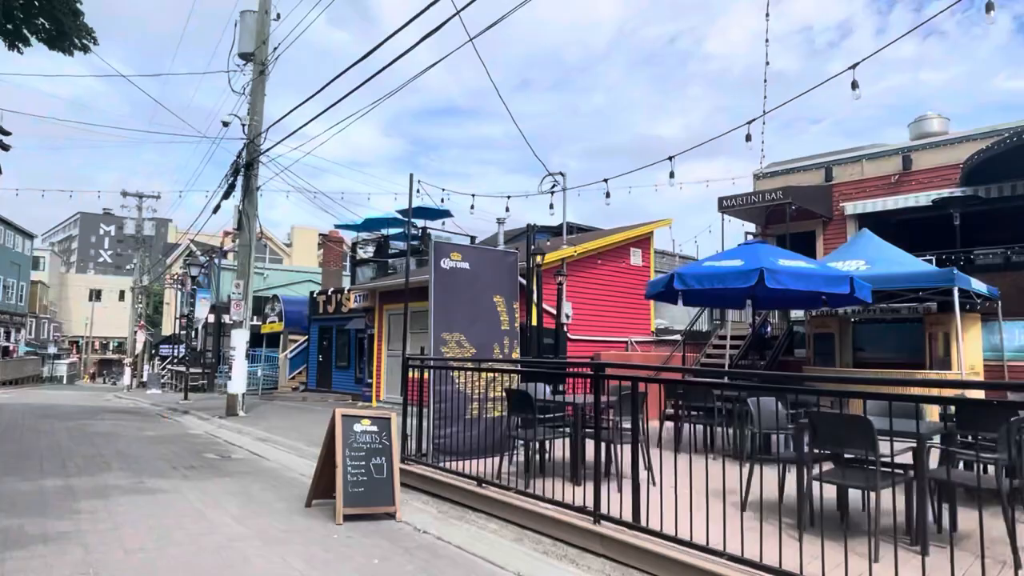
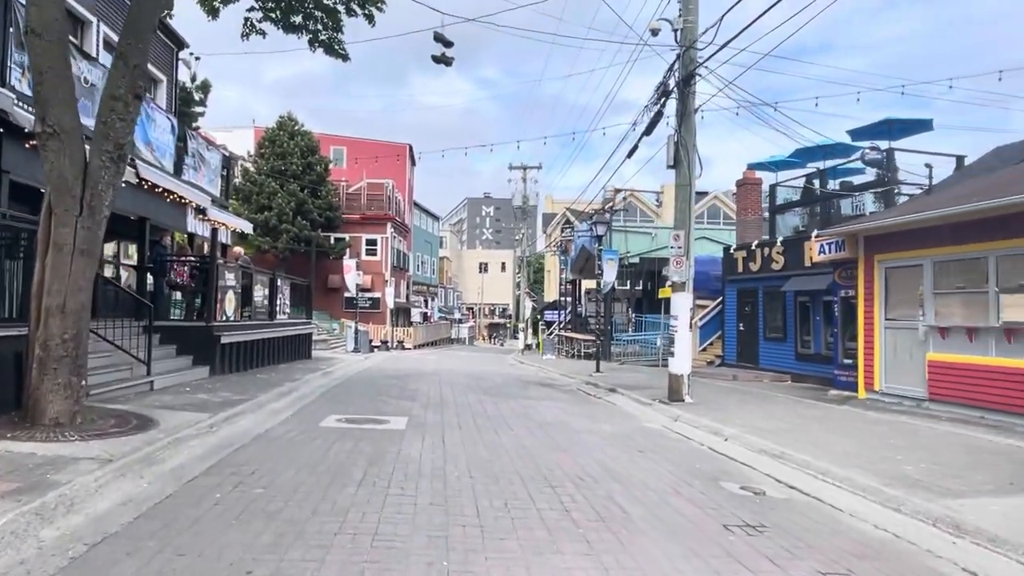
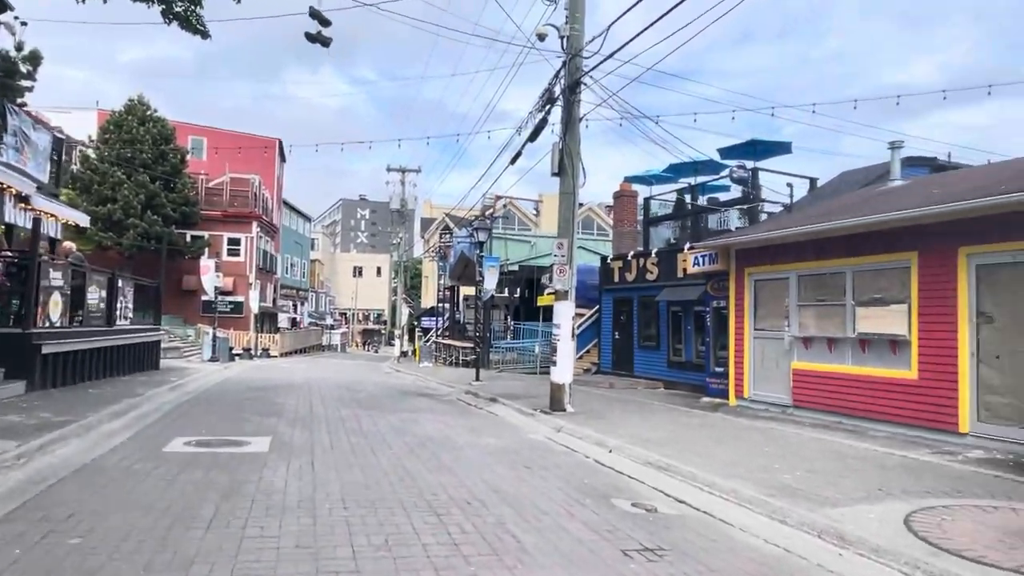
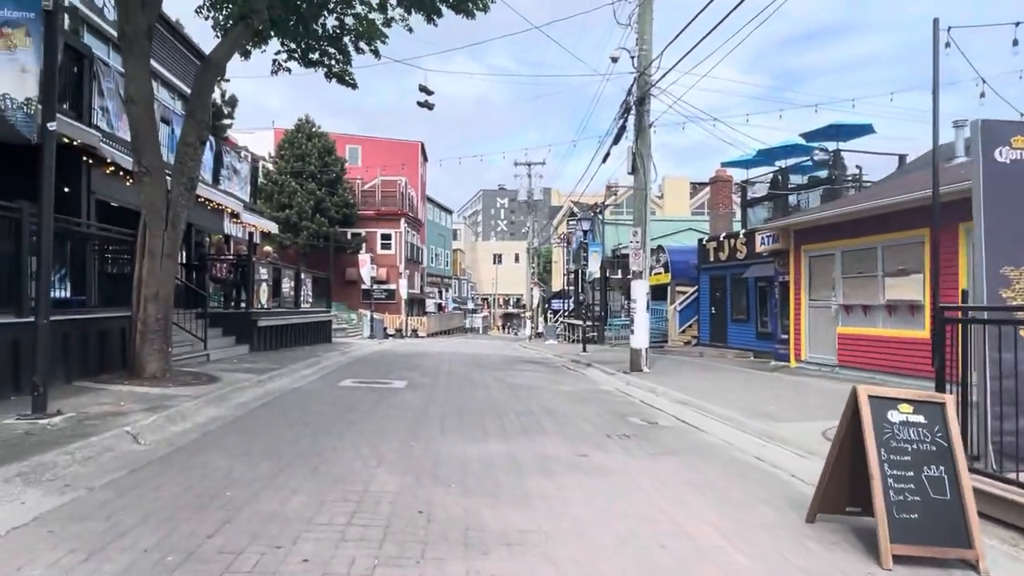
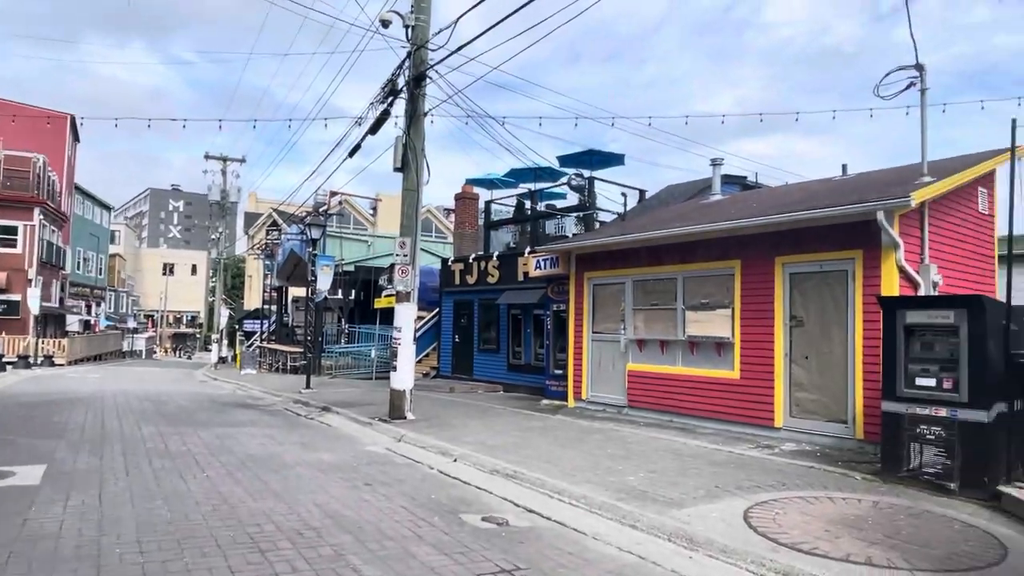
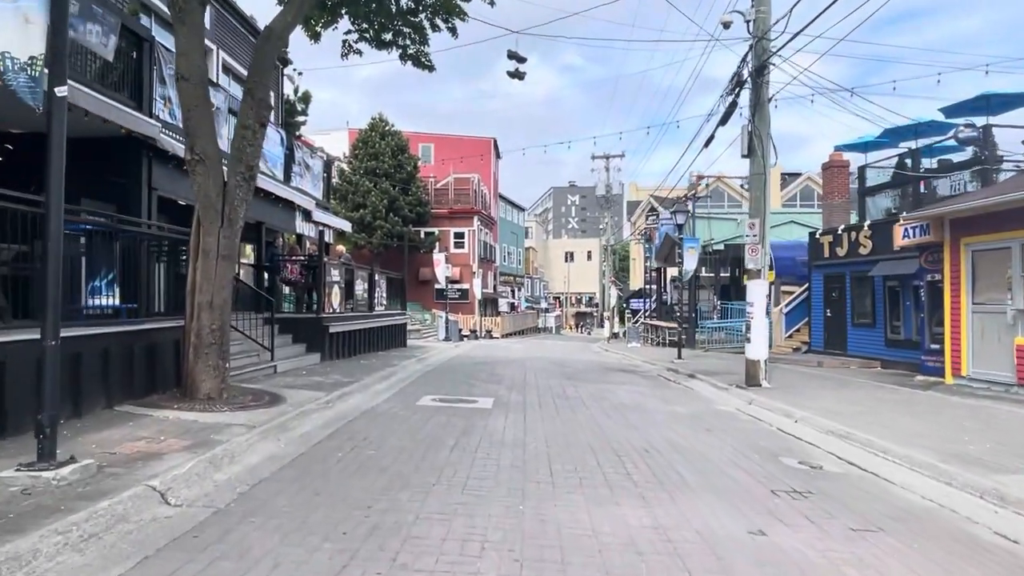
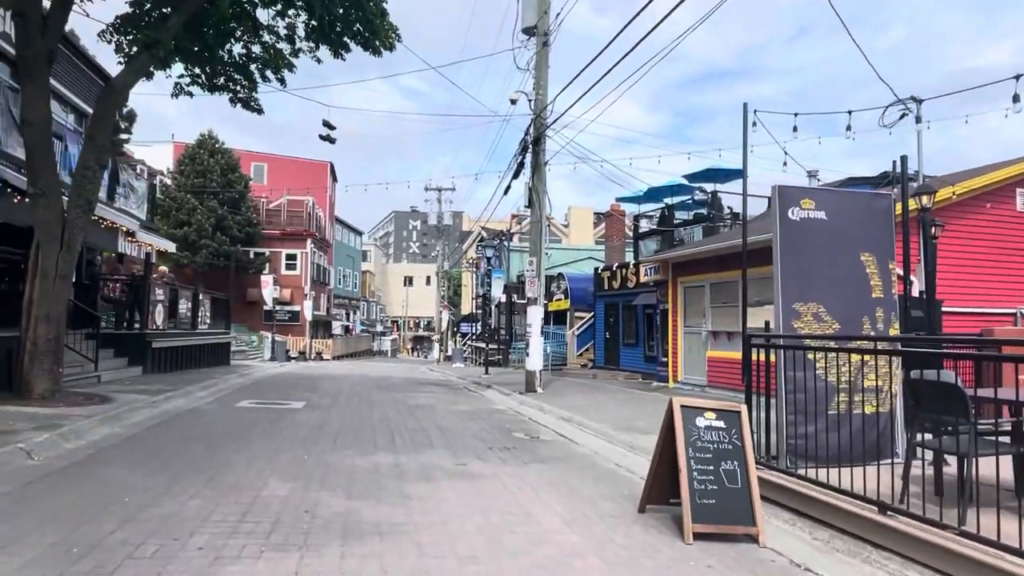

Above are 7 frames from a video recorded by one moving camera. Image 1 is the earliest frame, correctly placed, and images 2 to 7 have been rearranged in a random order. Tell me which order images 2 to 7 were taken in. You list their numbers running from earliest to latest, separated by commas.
7, 4, 6, 2, 3, 5
